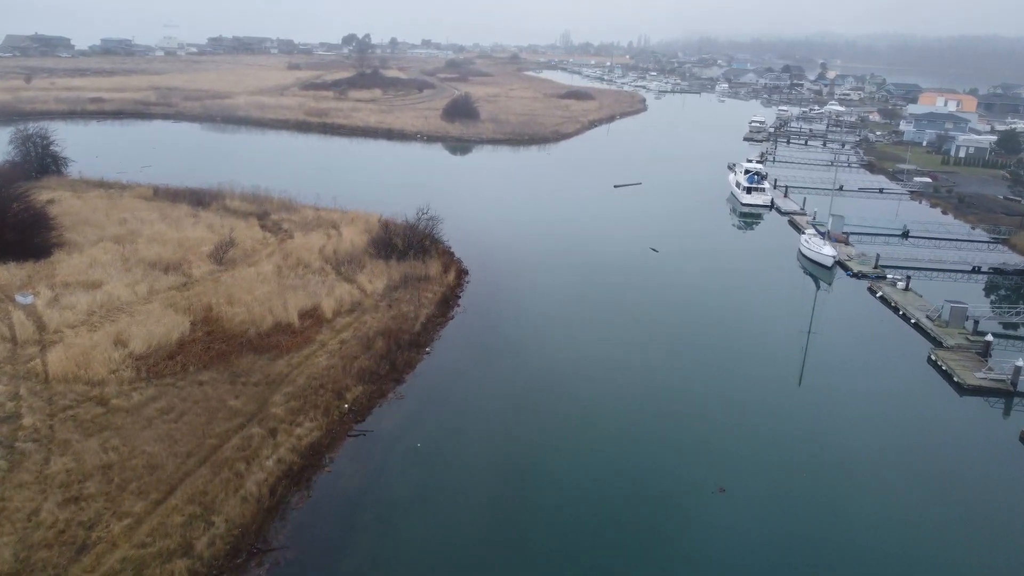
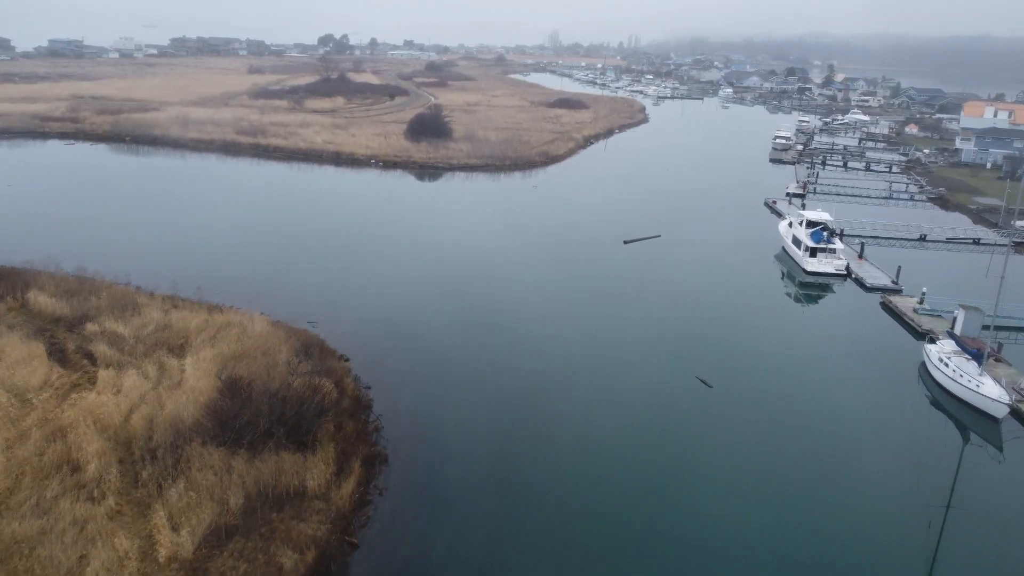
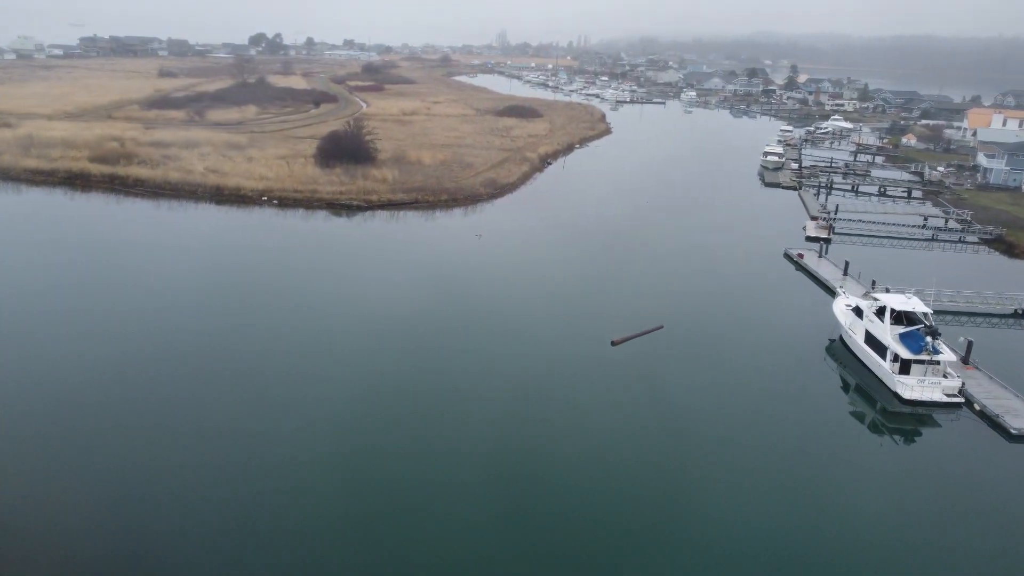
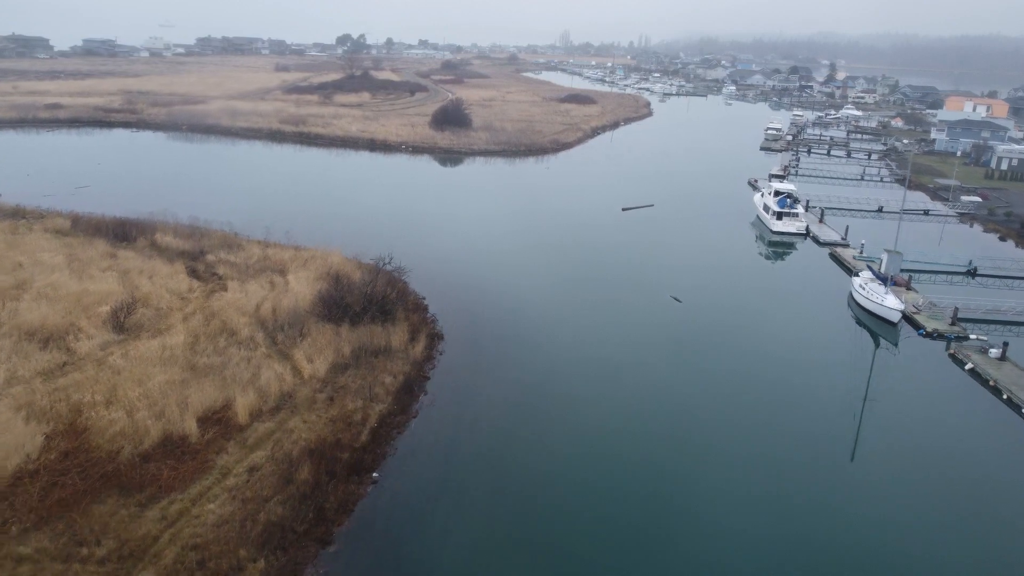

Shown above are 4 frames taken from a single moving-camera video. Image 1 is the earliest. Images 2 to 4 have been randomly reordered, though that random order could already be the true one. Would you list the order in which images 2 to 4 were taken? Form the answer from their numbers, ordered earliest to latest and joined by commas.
4, 2, 3
